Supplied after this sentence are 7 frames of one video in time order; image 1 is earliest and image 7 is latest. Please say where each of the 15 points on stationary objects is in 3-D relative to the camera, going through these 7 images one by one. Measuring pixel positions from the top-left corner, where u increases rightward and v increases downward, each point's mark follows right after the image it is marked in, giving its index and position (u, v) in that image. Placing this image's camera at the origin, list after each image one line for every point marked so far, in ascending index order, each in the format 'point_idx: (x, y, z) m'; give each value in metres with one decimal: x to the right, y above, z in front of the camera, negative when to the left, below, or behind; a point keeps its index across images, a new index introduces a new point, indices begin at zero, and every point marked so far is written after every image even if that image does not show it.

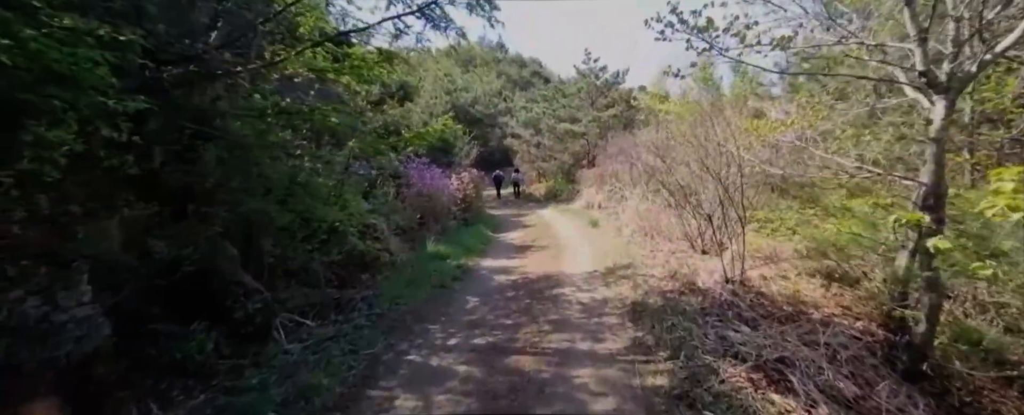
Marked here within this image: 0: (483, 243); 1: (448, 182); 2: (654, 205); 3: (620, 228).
0: (-0.8, -1.1, +13.5) m
1: (-2.1, +0.8, +15.5) m
2: (+3.6, +0.1, +12.5) m
3: (+2.9, -0.6, +13.2) m
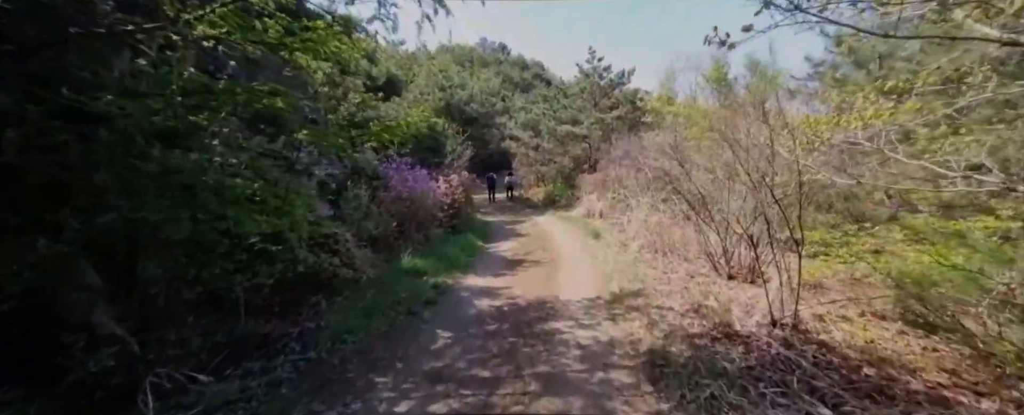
0: (-1.0, -1.2, +11.9) m
1: (-2.3, +0.6, +13.9) m
2: (+3.4, -0.2, +10.9) m
3: (+2.7, -0.9, +11.6) m
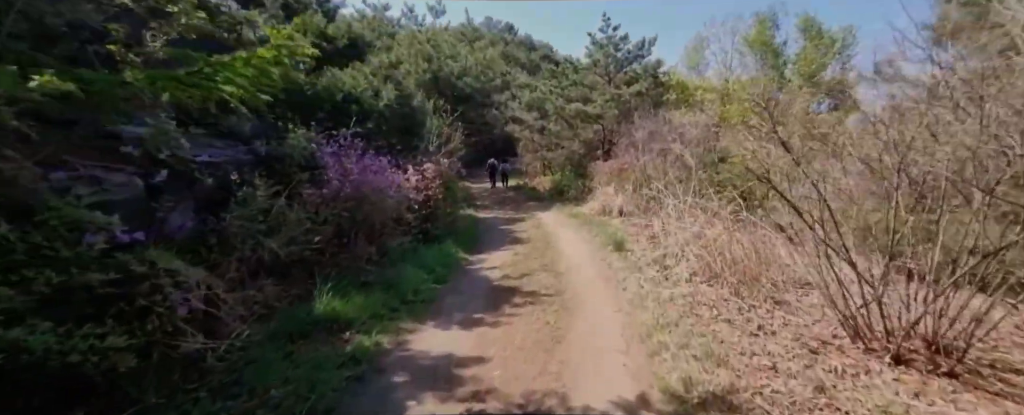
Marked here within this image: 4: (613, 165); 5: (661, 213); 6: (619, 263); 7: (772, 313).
0: (-1.3, -1.3, +8.3) m
1: (-2.5, +0.6, +10.3) m
2: (+3.2, -0.3, +7.2) m
3: (+2.5, -0.9, +7.9) m
4: (+3.8, +1.6, +18.3) m
5: (+3.1, -0.1, +10.2) m
6: (+1.9, -1.0, +8.4) m
7: (+3.0, -1.2, +5.5) m
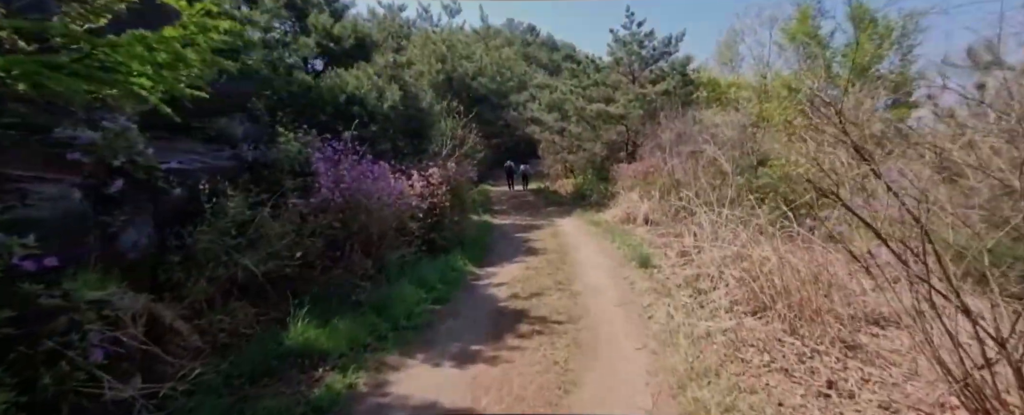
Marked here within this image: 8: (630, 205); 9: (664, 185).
0: (-1.1, -1.4, +7.4) m
1: (-2.2, +0.4, +9.4) m
2: (+3.3, -0.4, +6.1) m
3: (+2.6, -1.1, +6.9) m
4: (+4.5, +1.4, +17.2) m
5: (+3.4, -0.3, +9.1) m
6: (+2.0, -1.2, +7.4) m
7: (+3.0, -1.3, +4.4) m
8: (+3.7, +0.1, +15.4) m
9: (+4.3, +0.6, +13.7) m
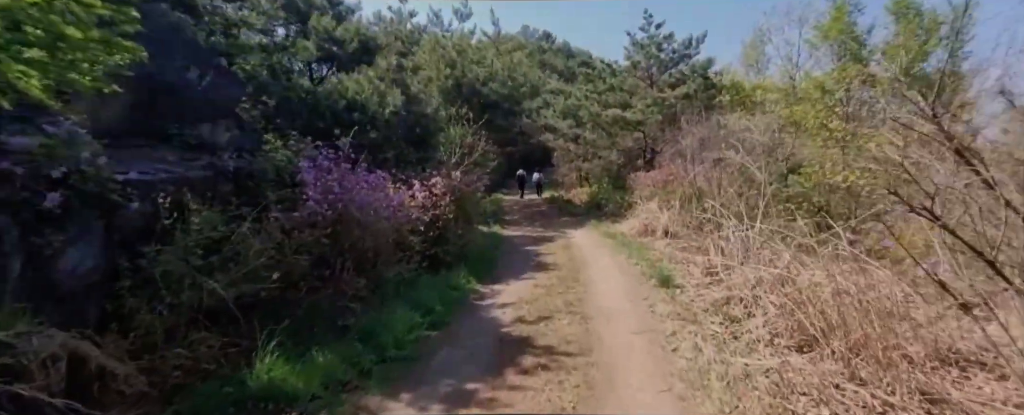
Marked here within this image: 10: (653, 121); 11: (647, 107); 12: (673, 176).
0: (-1.0, -1.6, +6.7) m
1: (-2.1, +0.2, +8.7) m
2: (+3.3, -0.6, +5.2) m
3: (+2.7, -1.3, +6.0) m
4: (+4.8, +1.0, +16.3) m
5: (+3.5, -0.5, +8.3) m
6: (+2.1, -1.4, +6.5) m
7: (+2.9, -1.5, +3.5) m
8: (+4.1, -0.2, +14.5) m
9: (+4.6, +0.4, +12.8) m
10: (+5.6, +3.5, +19.4) m
11: (+5.5, +4.1, +19.6) m
12: (+4.9, +1.0, +14.7) m
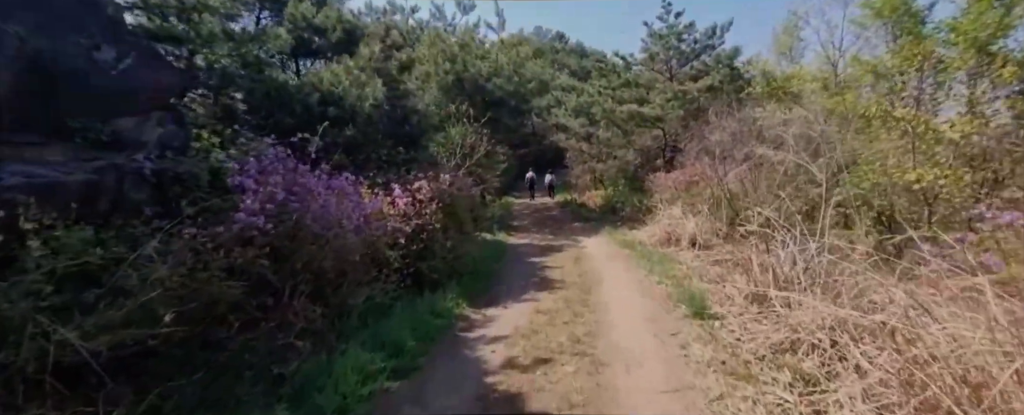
0: (-1.1, -1.8, +5.2) m
1: (-2.2, +0.1, +7.2) m
2: (+3.1, -0.7, +3.6) m
3: (+2.5, -1.4, +4.4) m
4: (+5.0, +0.9, +14.6) m
5: (+3.4, -0.6, +6.6) m
6: (+2.0, -1.5, +4.9) m
7: (+2.7, -1.6, +1.8) m
8: (+4.2, -0.4, +12.8) m
9: (+4.6, +0.2, +11.1) m
10: (+5.9, +3.3, +17.7) m
11: (+5.8, +3.9, +17.9) m
12: (+5.0, +0.8, +13.0) m
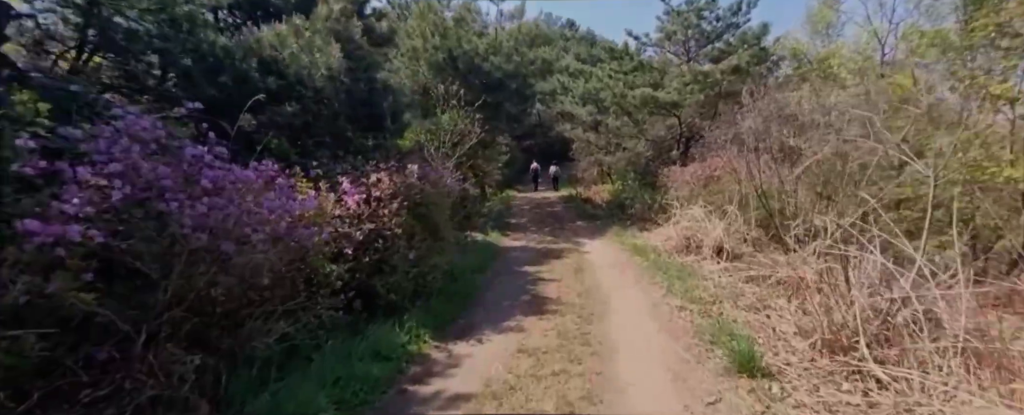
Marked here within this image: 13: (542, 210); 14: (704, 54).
0: (-1.5, -1.8, +3.3) m
1: (-2.5, 0.0, +5.4) m
2: (+2.8, -0.8, +1.7) m
3: (+2.2, -1.5, +2.5) m
4: (+4.8, +0.9, +12.6) m
5: (+3.1, -0.7, +4.7) m
6: (+1.6, -1.6, +3.0) m
7: (+2.3, -1.7, 0.0) m
8: (+4.0, -0.4, +10.8) m
9: (+4.4, +0.2, +9.1) m
10: (+5.8, +3.4, +15.7) m
11: (+5.7, +4.0, +15.9) m
12: (+4.8, +0.8, +11.0) m
13: (+1.2, -0.1, +19.7) m
14: (+6.5, +5.3, +16.4) m
